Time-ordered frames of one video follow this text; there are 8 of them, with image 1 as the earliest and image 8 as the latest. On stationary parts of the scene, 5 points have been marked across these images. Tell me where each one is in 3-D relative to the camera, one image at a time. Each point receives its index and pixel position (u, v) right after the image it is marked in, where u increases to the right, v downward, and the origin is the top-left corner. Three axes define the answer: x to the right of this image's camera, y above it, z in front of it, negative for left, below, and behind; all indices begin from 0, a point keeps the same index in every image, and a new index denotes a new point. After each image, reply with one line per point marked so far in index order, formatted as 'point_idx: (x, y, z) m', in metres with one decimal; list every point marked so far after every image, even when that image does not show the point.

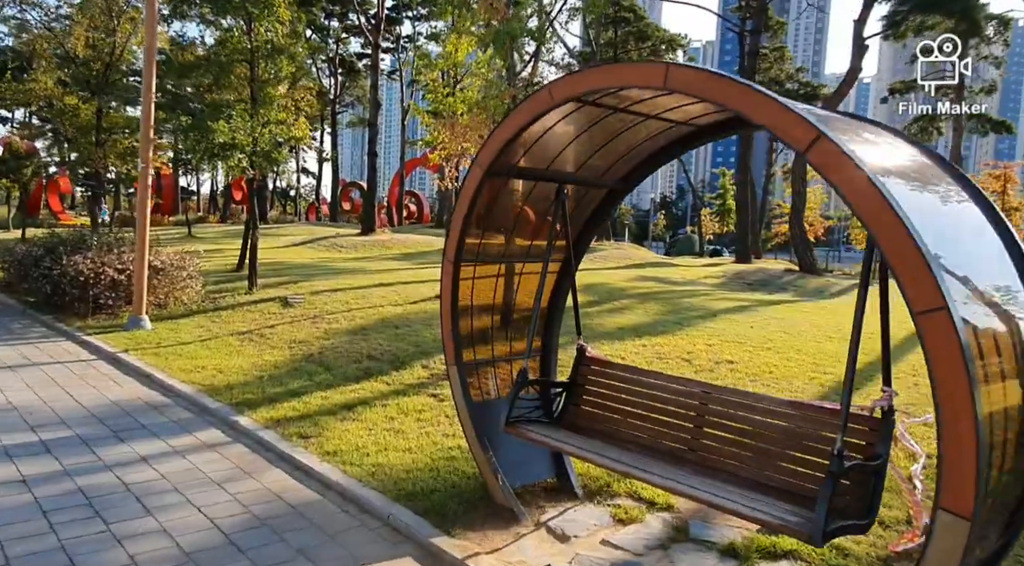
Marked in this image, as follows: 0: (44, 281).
0: (-7.0, 0.0, +11.0) m
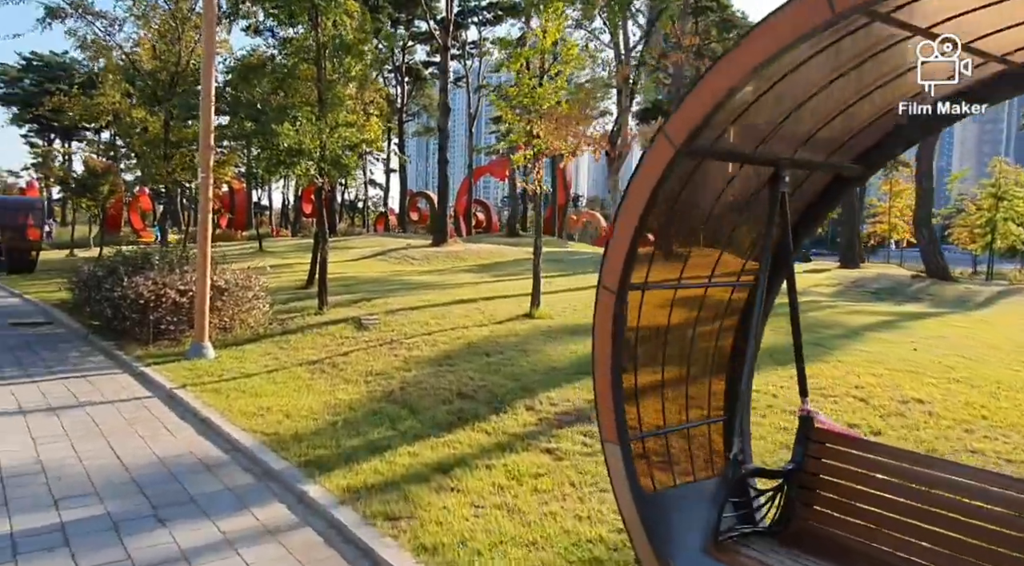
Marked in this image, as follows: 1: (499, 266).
0: (-5.7, -0.3, +10.3) m
1: (-0.3, +0.4, +18.9) m
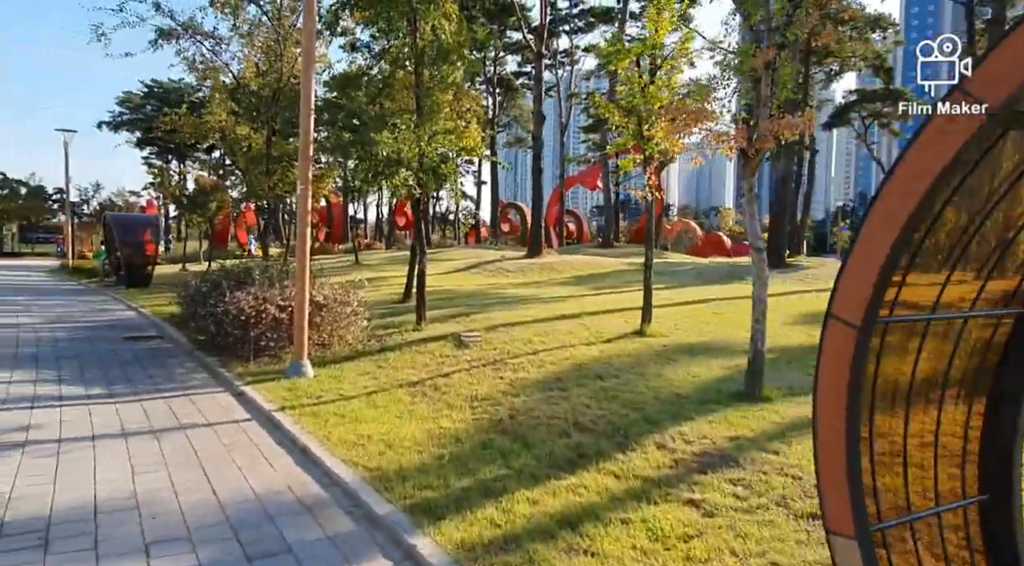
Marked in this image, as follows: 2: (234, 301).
0: (-4.2, -0.5, +10.2) m
1: (+2.1, +0.1, +18.2) m
2: (-3.6, -0.2, +9.5) m
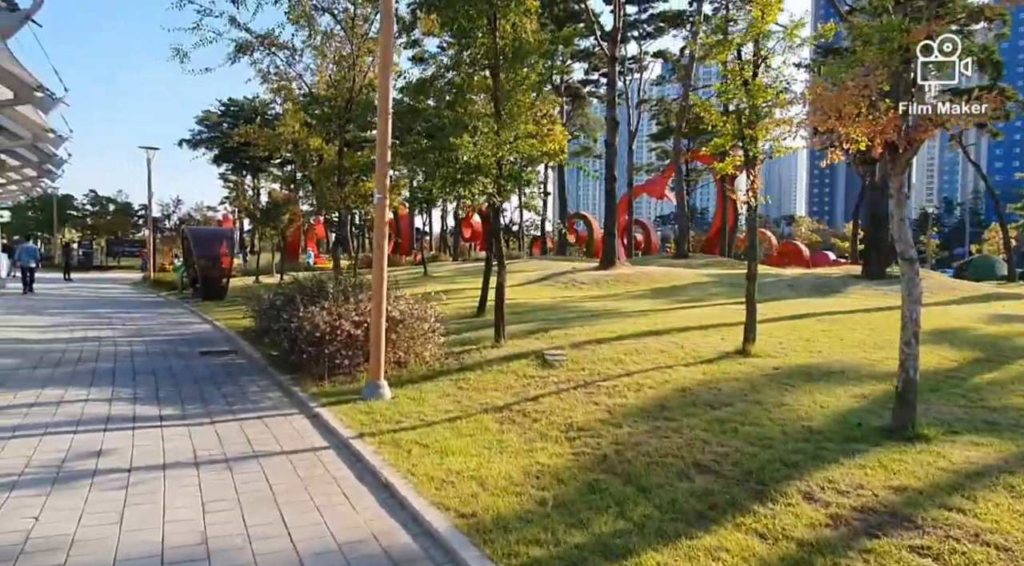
0: (-3.1, -0.7, +9.9) m
1: (+3.9, -0.2, +17.2) m
2: (-2.5, -0.4, +9.1) m
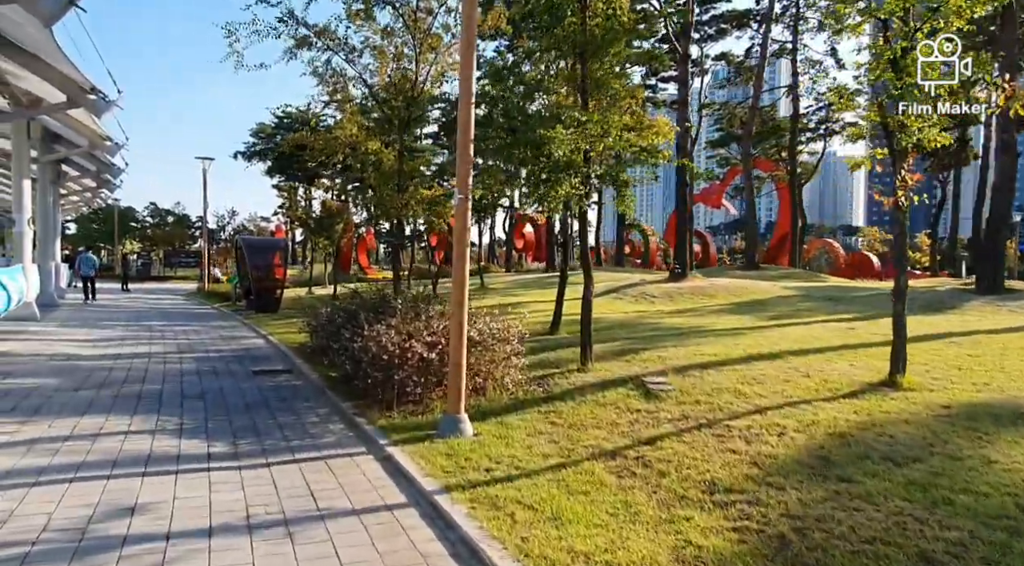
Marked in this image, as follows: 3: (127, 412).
0: (-2.0, -0.9, +8.8) m
1: (+5.4, -0.5, +15.7) m
2: (-1.5, -0.6, +8.0) m
3: (-4.2, -1.4, +8.1) m
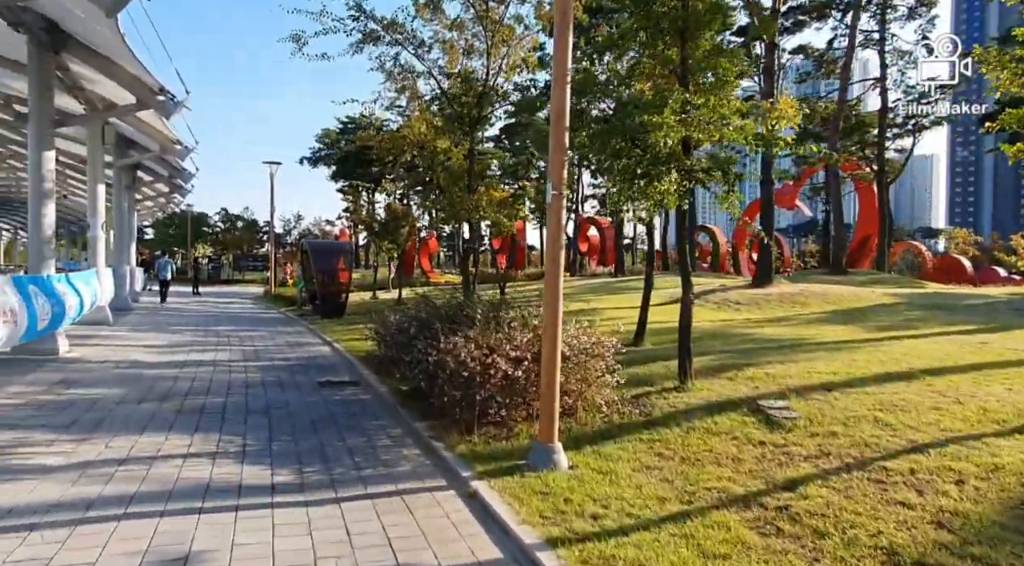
0: (-1.0, -1.0, +8.1) m
1: (+6.9, -0.6, +14.4) m
2: (-0.6, -0.7, +7.2) m
3: (-3.3, -1.5, +7.5) m
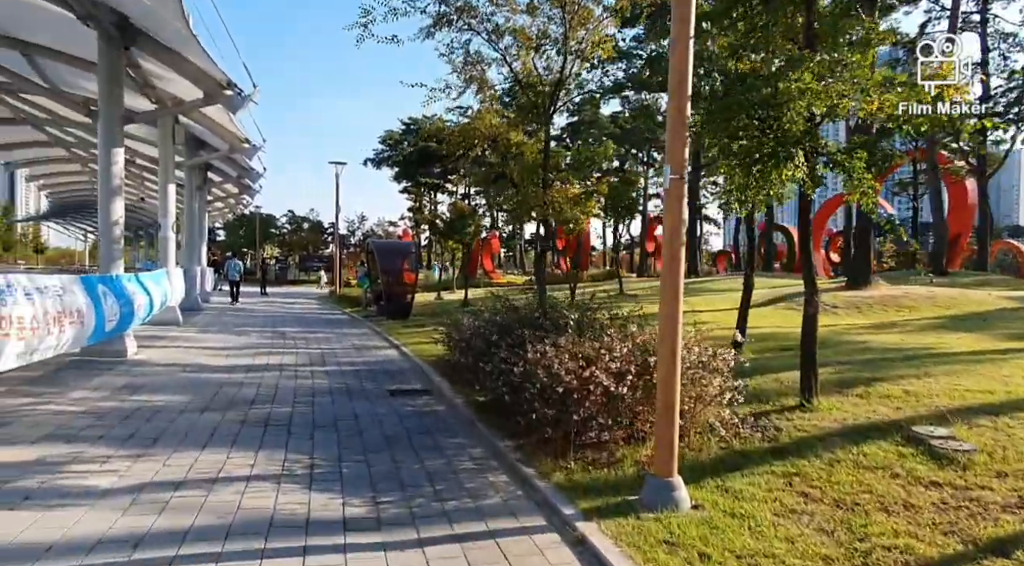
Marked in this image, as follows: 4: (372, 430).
0: (-0.1, -1.0, +7.2) m
1: (+8.3, -0.6, +12.8) m
2: (+0.3, -0.7, +6.3) m
3: (-2.4, -1.5, +6.8) m
4: (-1.4, -1.5, +7.5) m
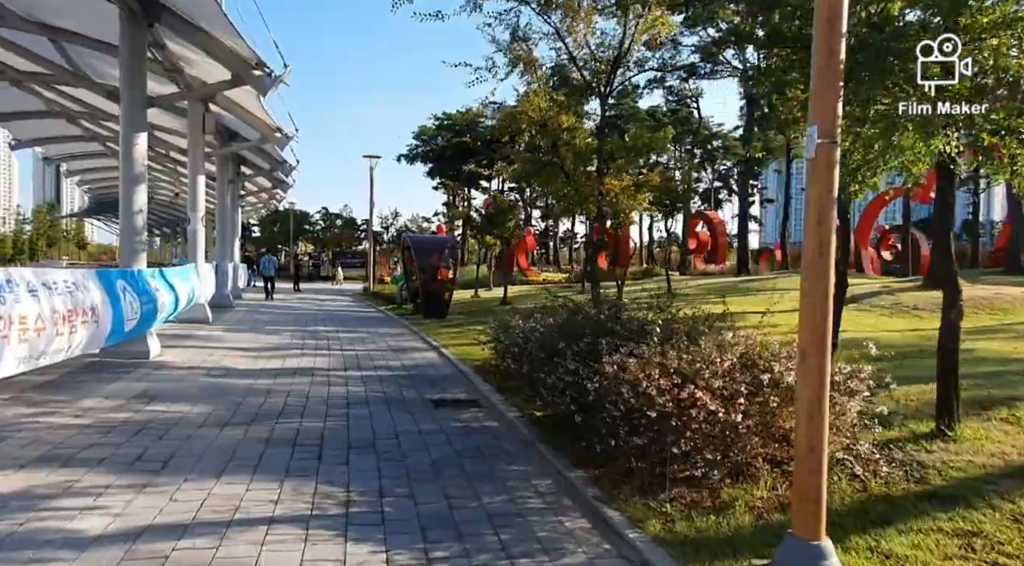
0: (+0.5, -1.0, +6.1) m
1: (+9.1, -0.6, +11.3) m
2: (+0.8, -0.7, +5.1) m
3: (-1.8, -1.5, +5.8) m
4: (-0.8, -1.5, +6.4) m
